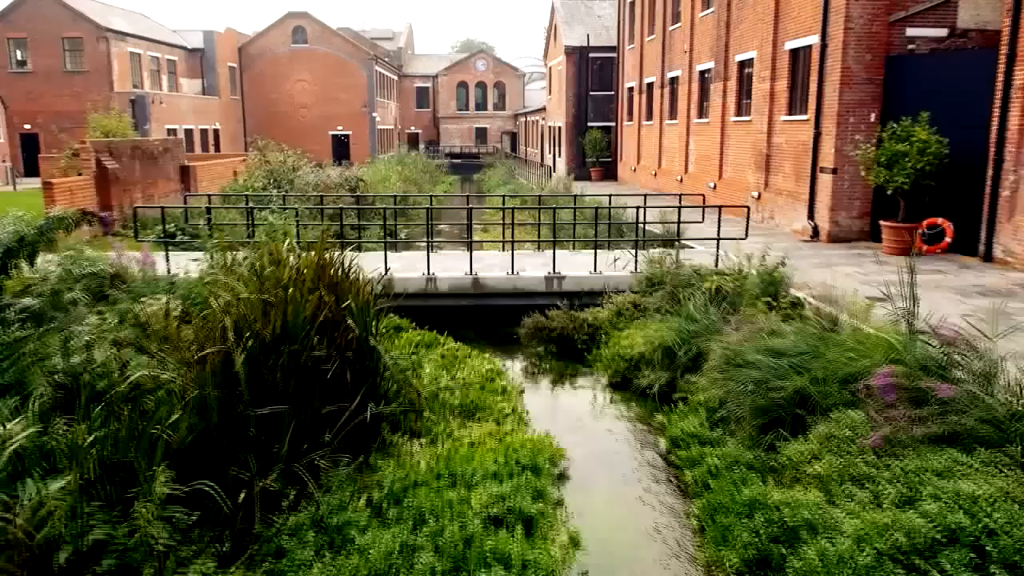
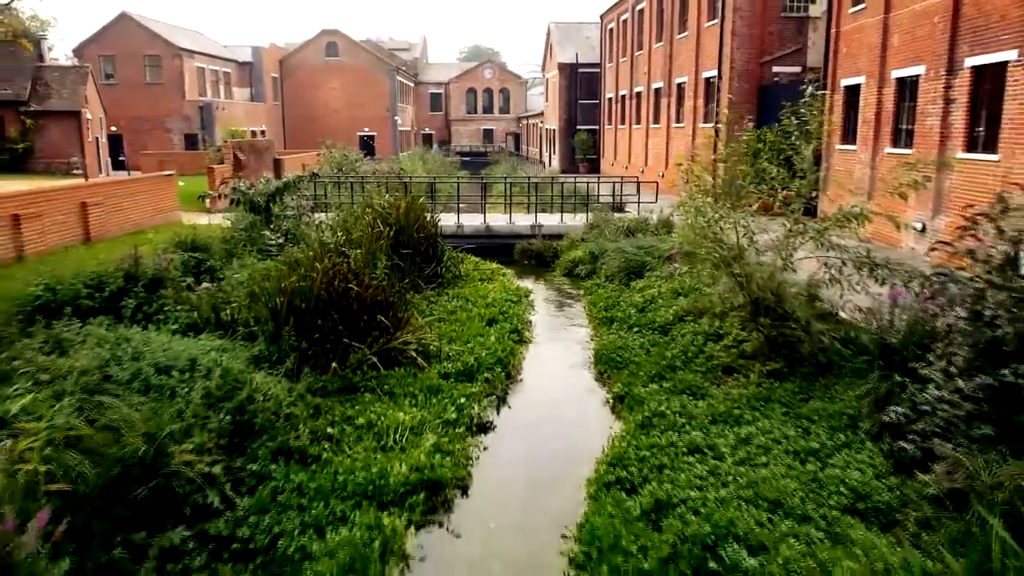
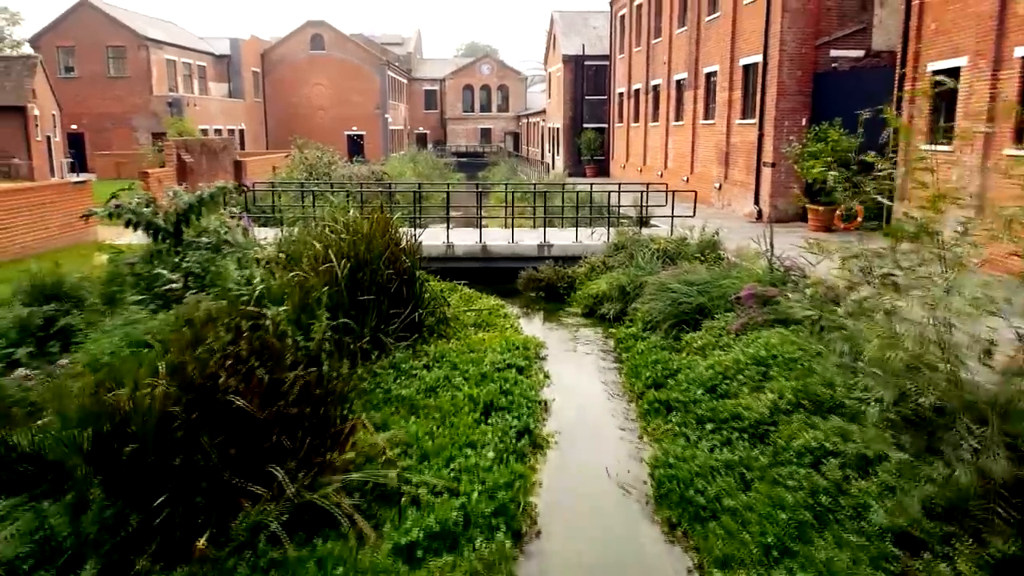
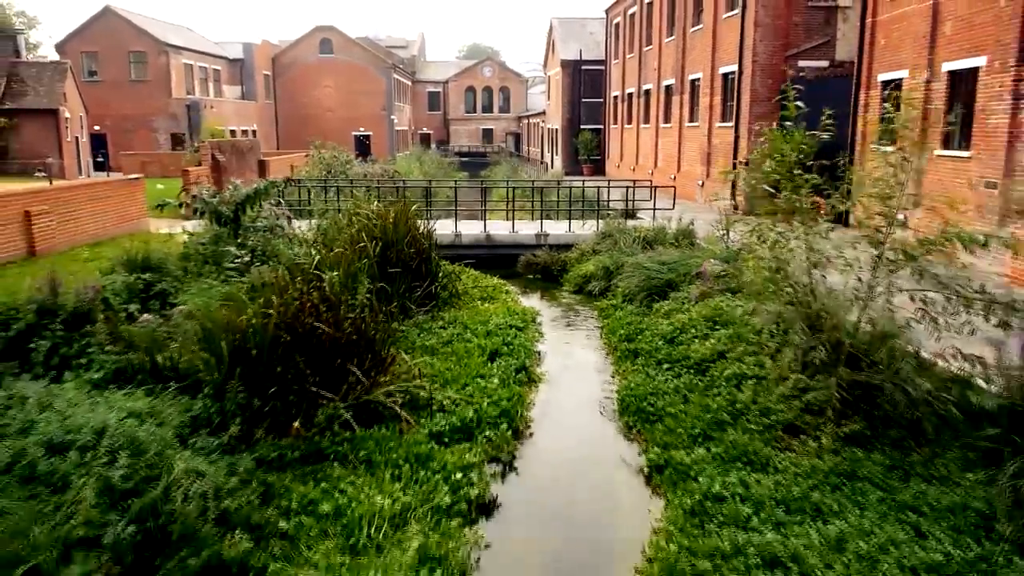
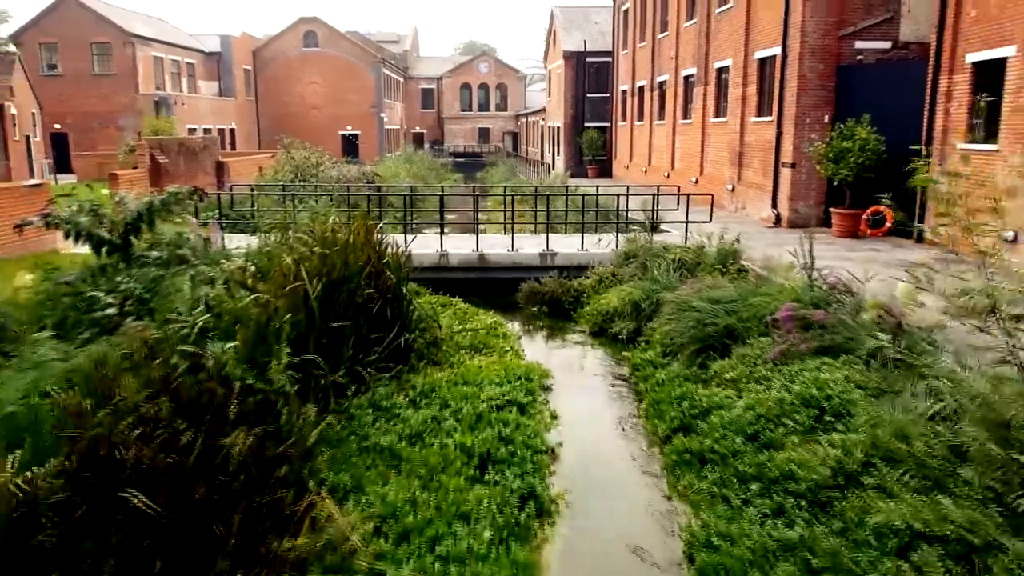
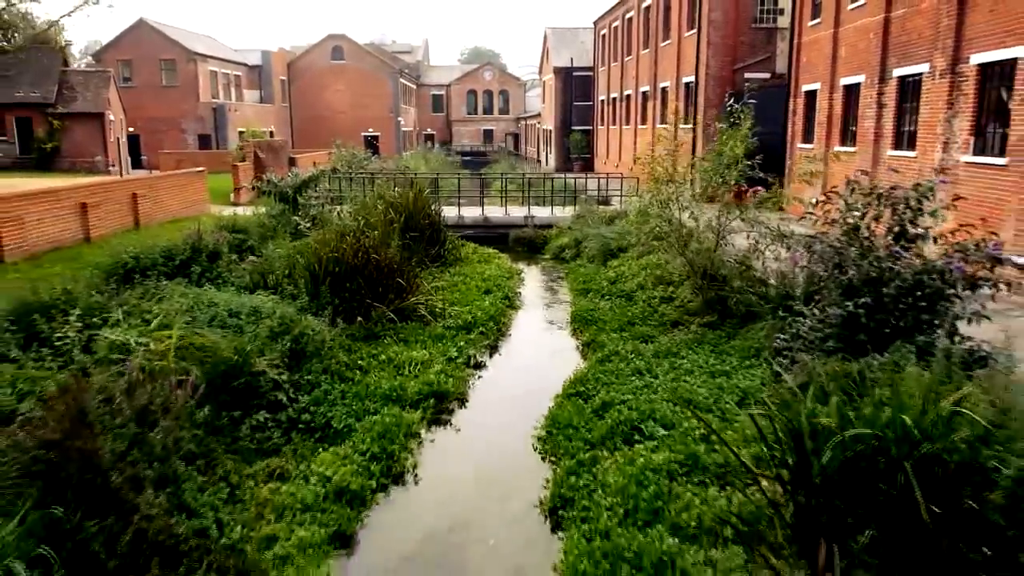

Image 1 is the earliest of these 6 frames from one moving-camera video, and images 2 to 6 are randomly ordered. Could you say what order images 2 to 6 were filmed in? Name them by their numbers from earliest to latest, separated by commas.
5, 3, 4, 2, 6
